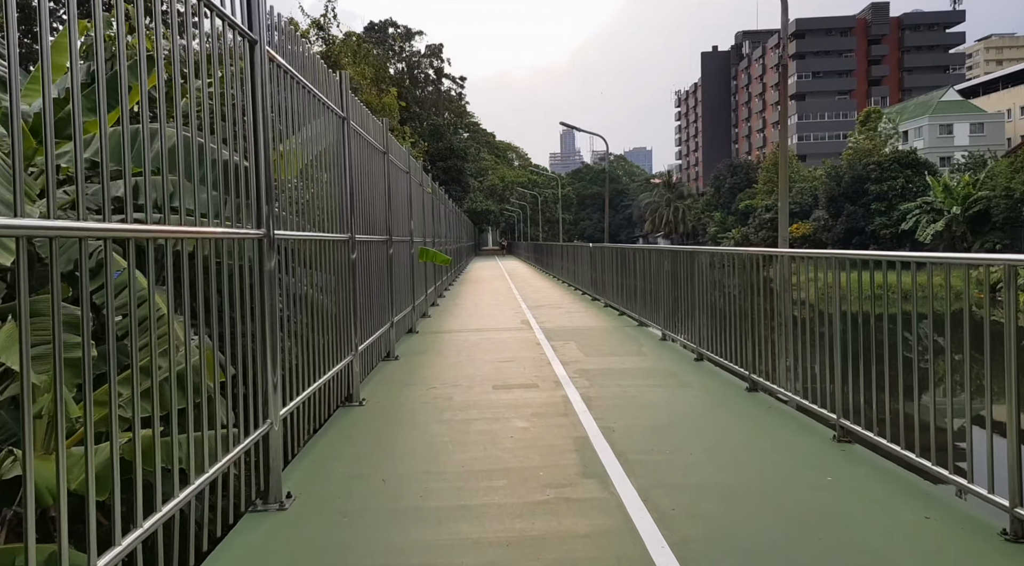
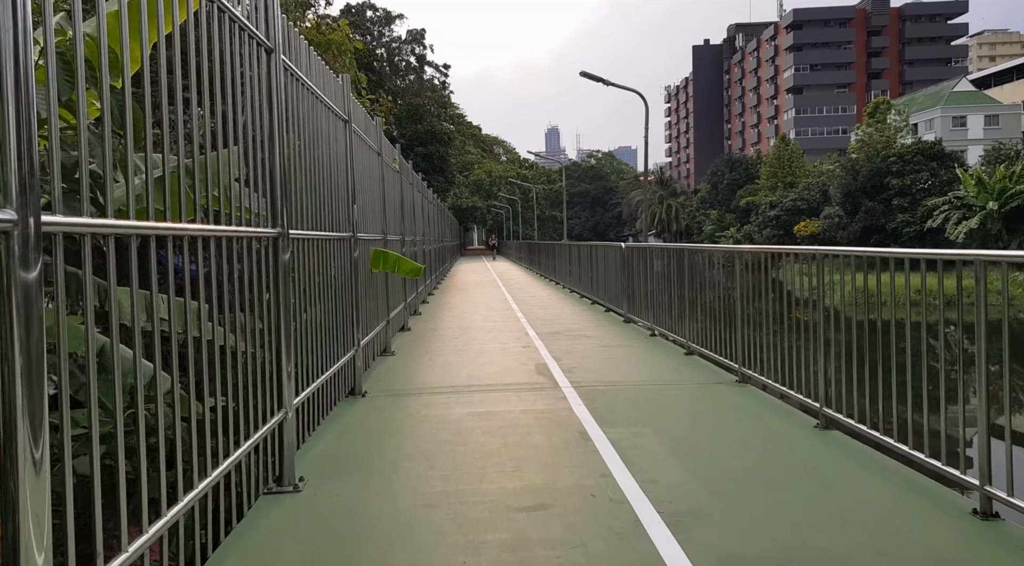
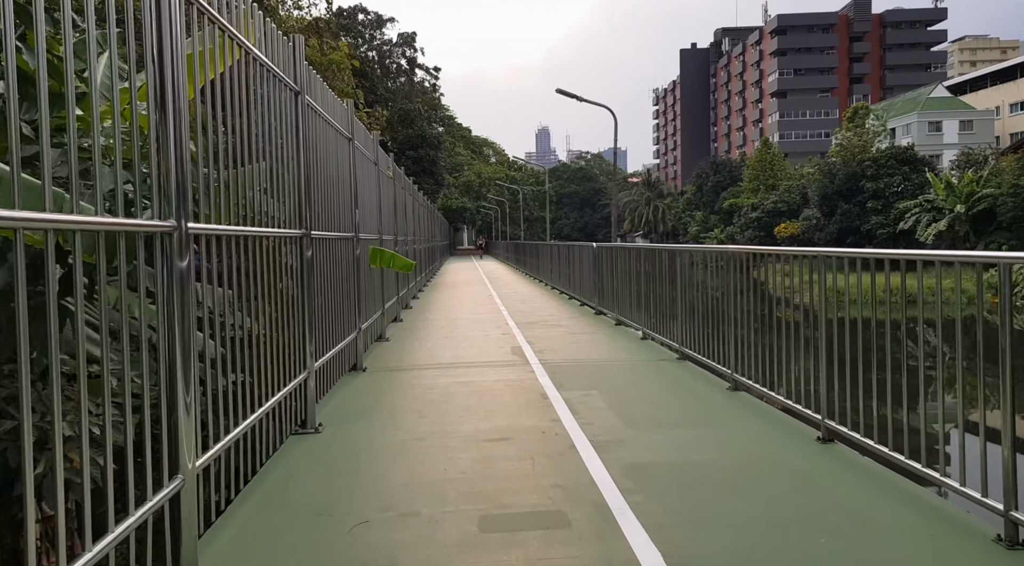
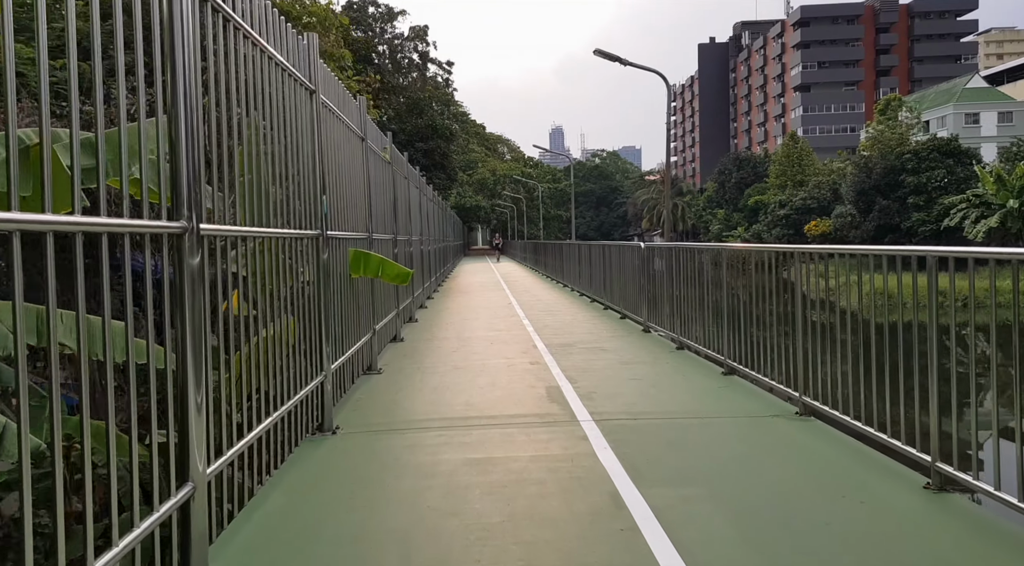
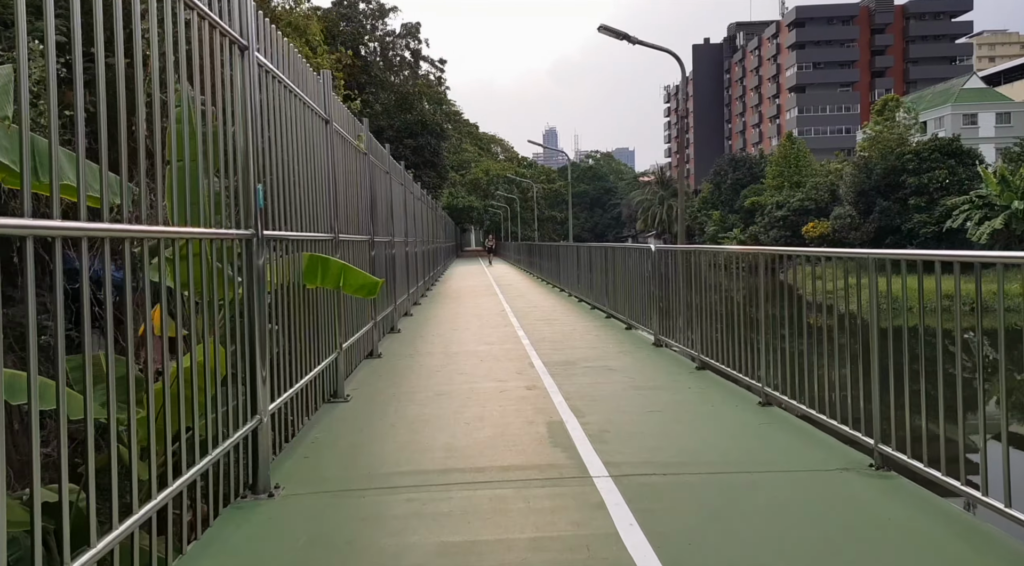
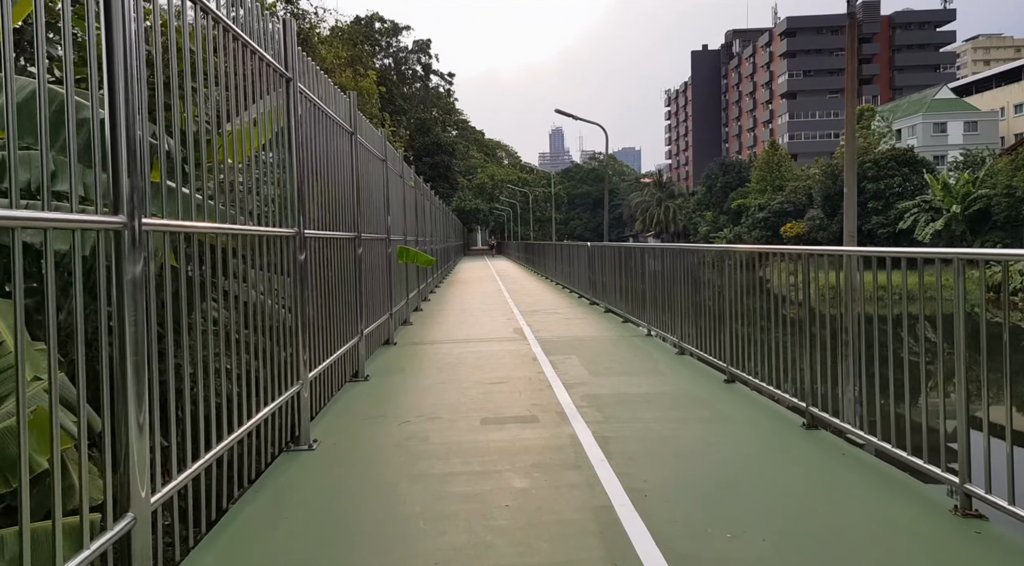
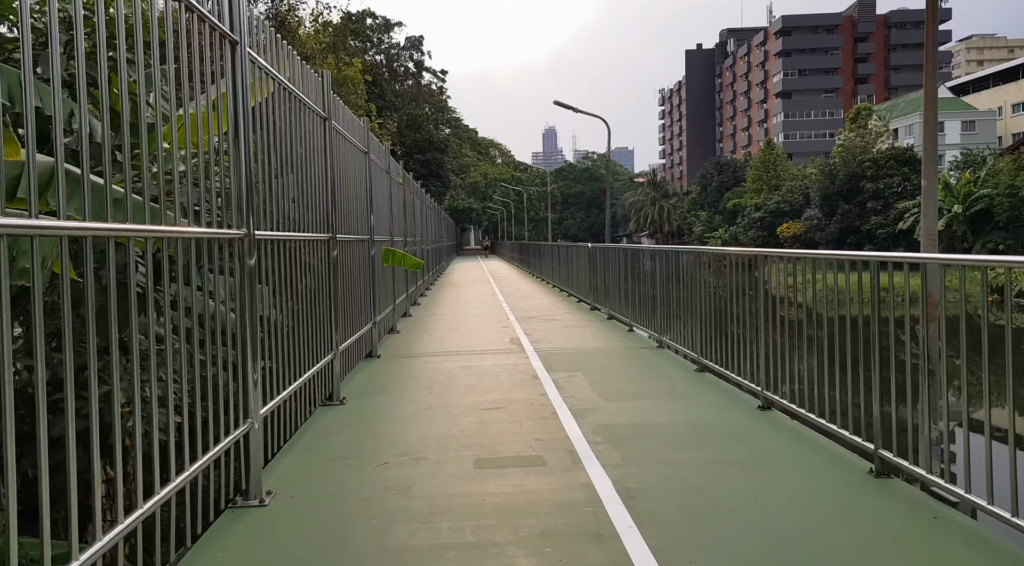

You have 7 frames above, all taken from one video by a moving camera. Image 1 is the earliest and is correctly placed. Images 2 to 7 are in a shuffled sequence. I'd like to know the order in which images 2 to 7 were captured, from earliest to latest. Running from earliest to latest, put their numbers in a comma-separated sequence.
6, 7, 3, 2, 4, 5
